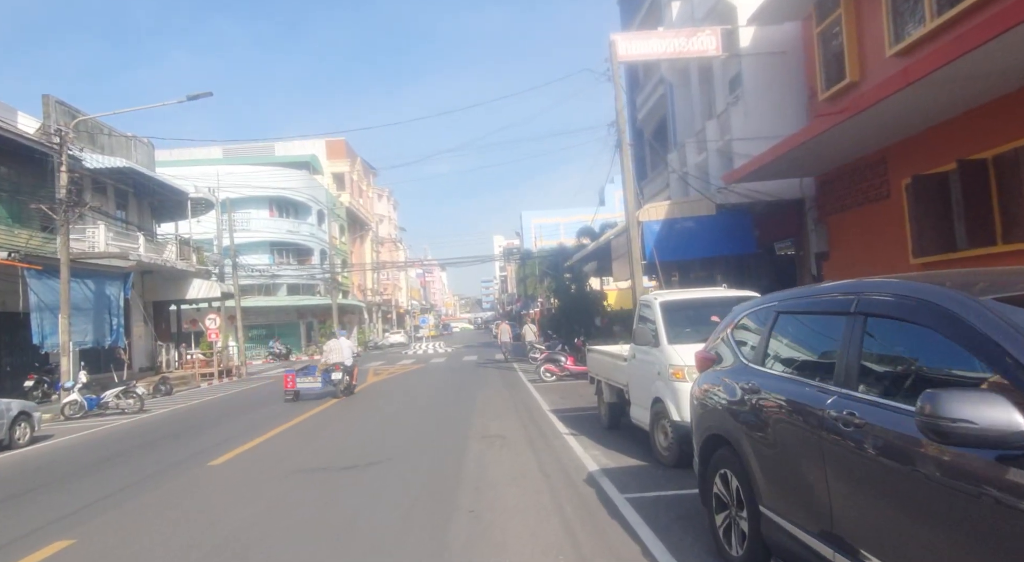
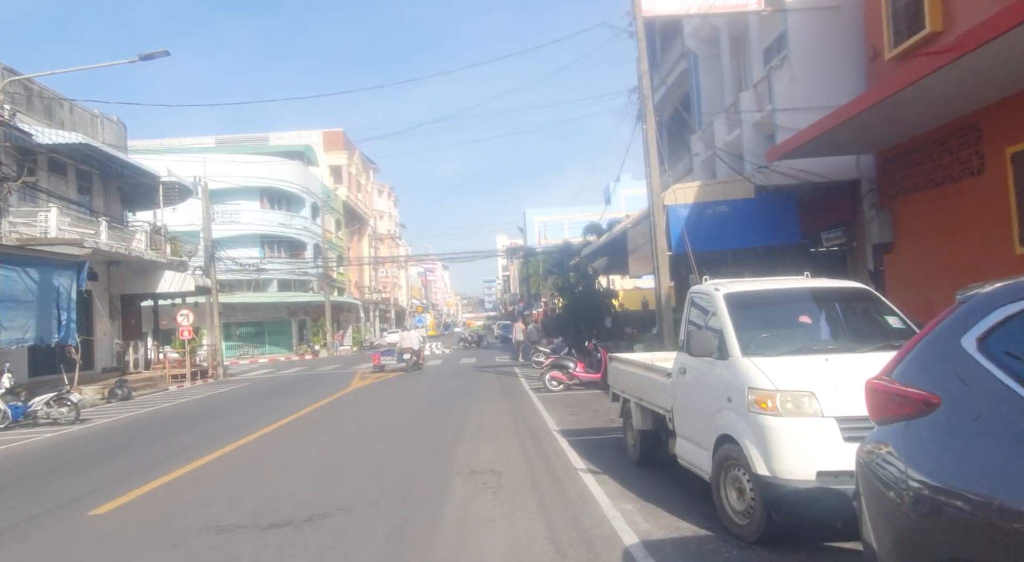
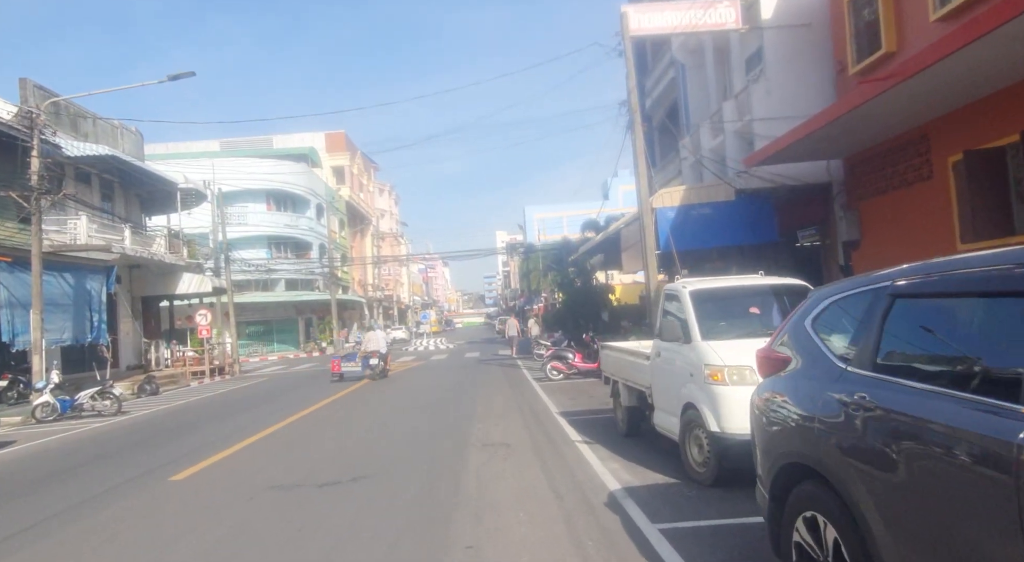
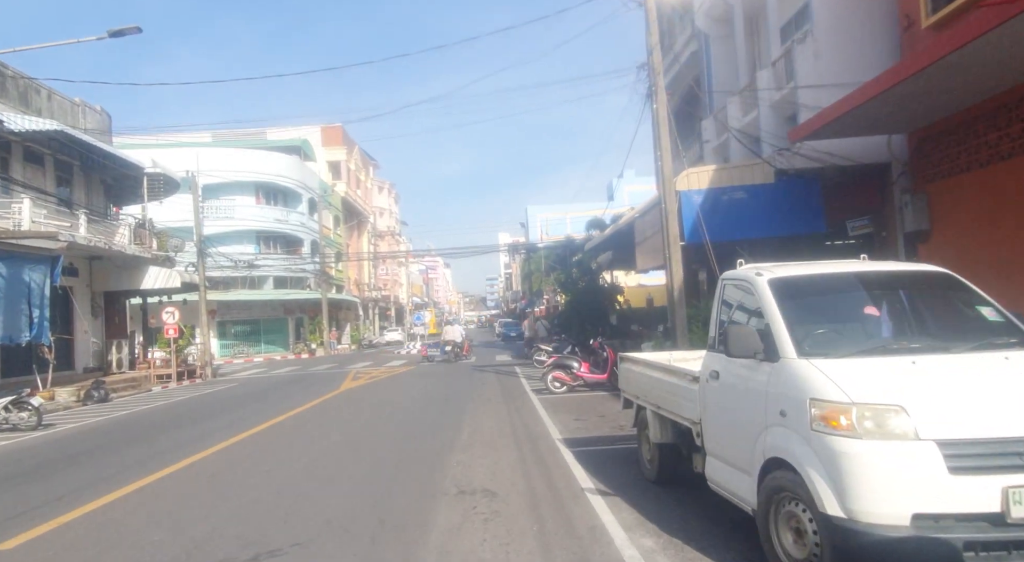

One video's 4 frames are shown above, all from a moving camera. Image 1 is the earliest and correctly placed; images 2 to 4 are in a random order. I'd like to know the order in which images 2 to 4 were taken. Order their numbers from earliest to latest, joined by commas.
3, 2, 4
